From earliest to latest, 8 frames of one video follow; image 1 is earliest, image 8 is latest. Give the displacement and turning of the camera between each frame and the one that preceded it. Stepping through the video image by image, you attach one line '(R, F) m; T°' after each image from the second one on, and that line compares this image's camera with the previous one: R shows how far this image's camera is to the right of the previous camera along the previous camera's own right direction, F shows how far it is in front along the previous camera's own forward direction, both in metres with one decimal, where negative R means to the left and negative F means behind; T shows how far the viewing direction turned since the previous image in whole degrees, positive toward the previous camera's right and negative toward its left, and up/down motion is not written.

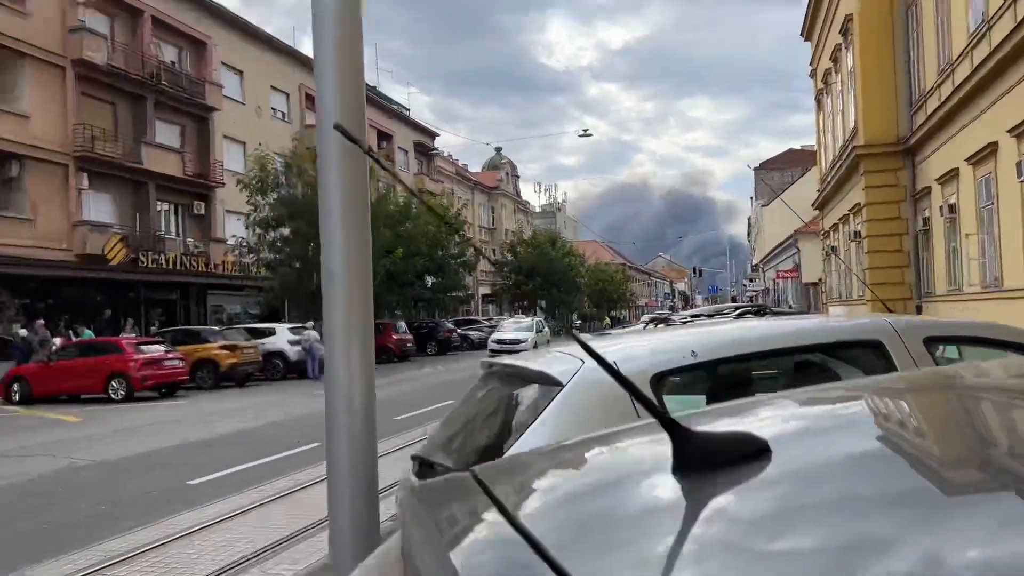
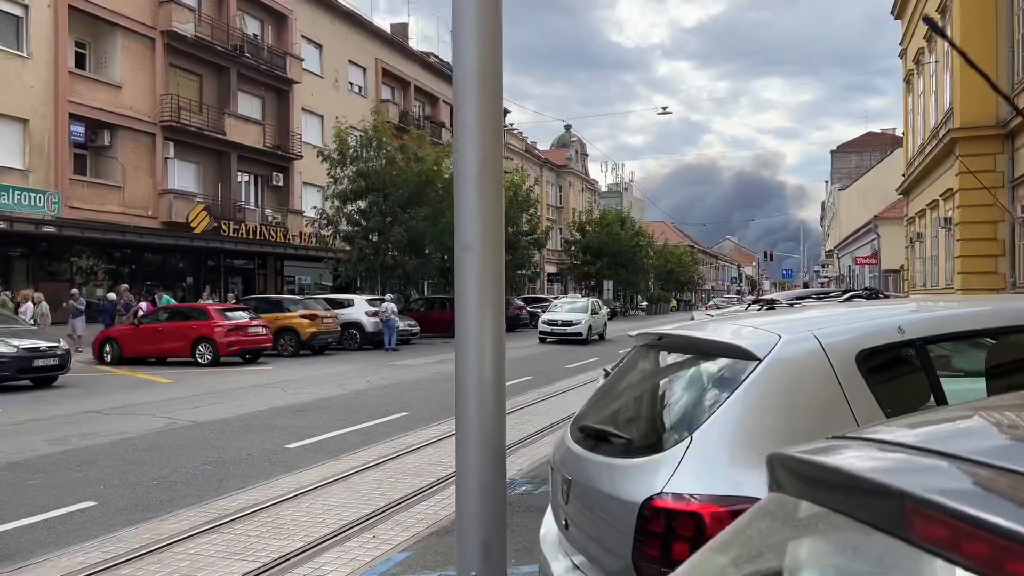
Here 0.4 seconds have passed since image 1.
(-0.3, 0.0) m; -4°
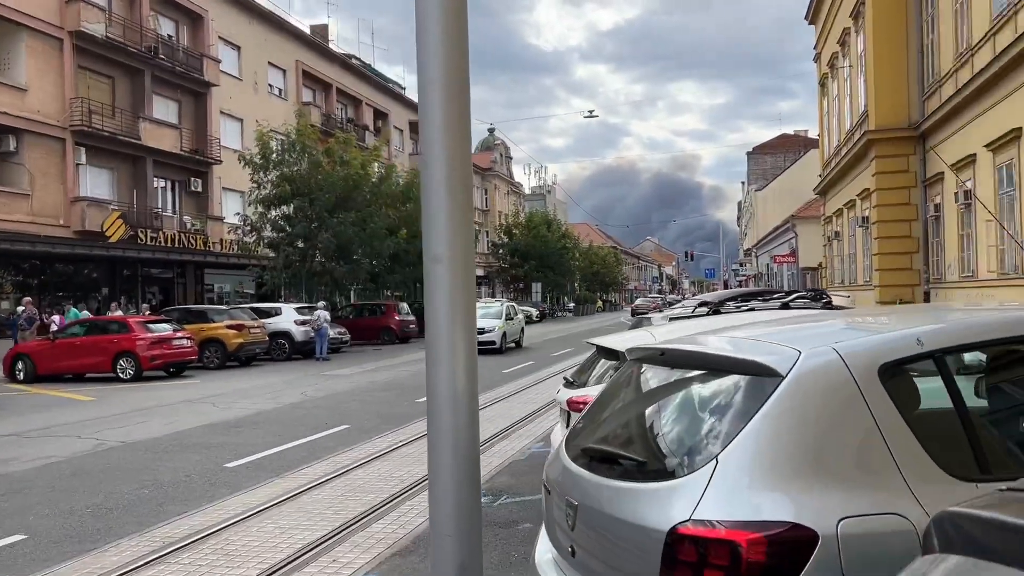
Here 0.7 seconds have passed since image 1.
(-0.2, +0.1) m; +5°
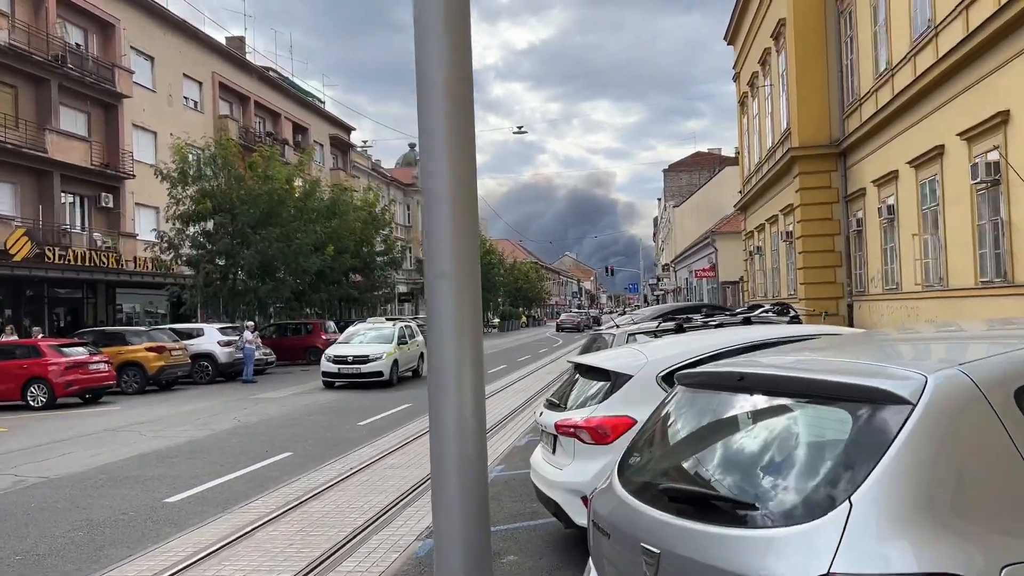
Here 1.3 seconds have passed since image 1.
(-0.4, +0.3) m; +6°
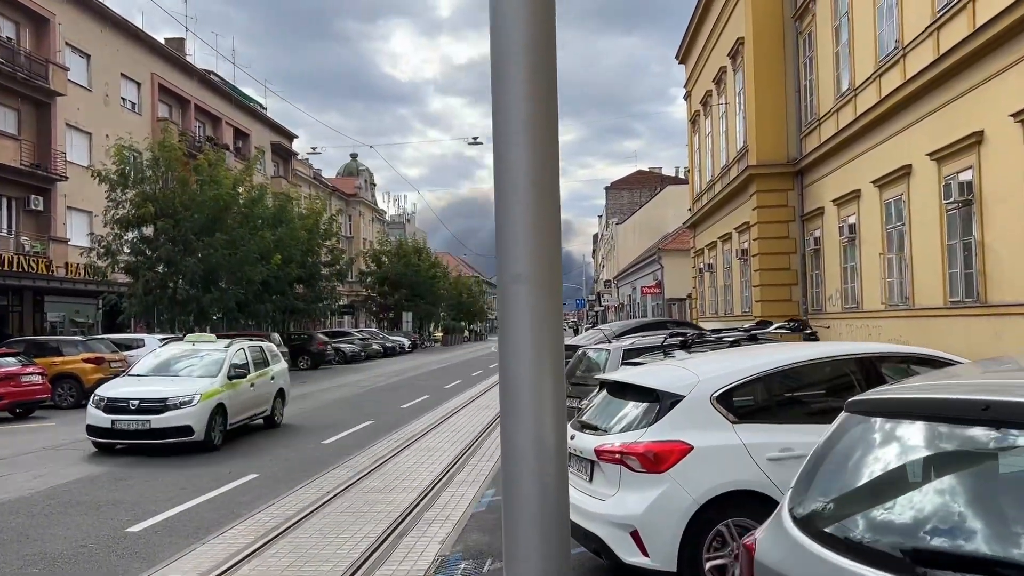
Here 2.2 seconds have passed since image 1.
(-0.5, +0.4) m; +4°
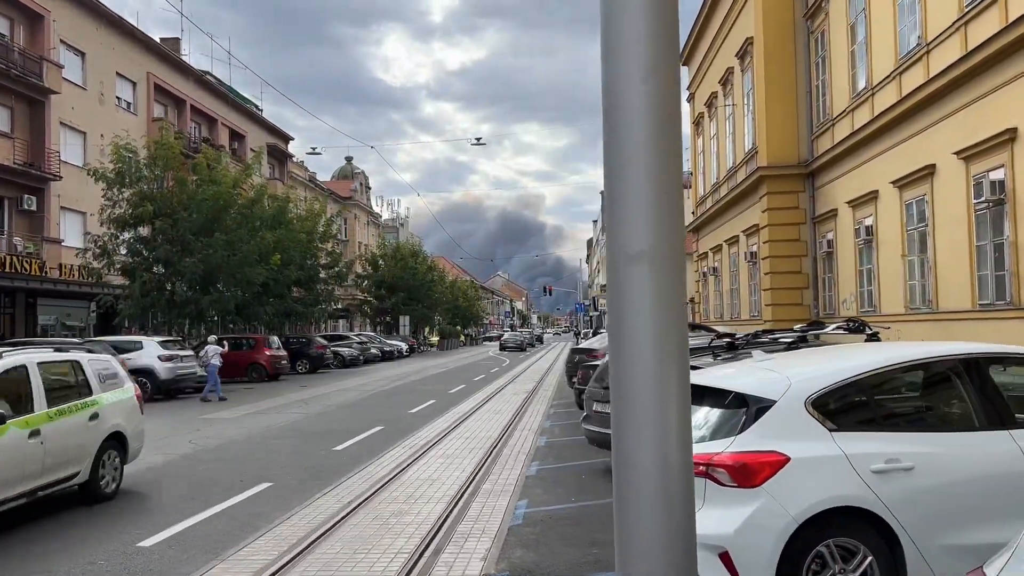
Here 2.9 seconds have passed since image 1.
(-0.4, +0.4) m; +1°
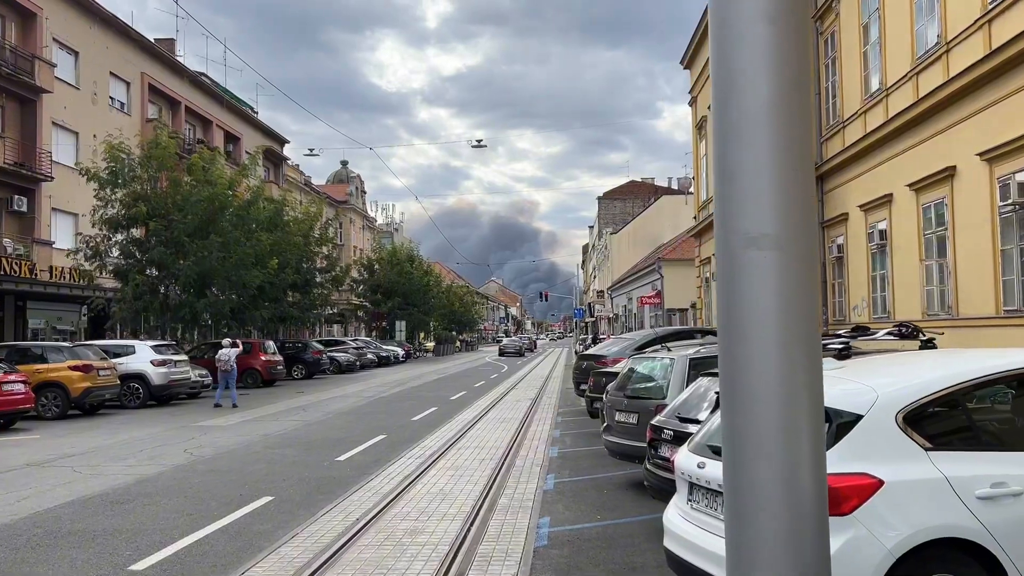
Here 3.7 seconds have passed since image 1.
(-0.2, +0.4) m; 0°
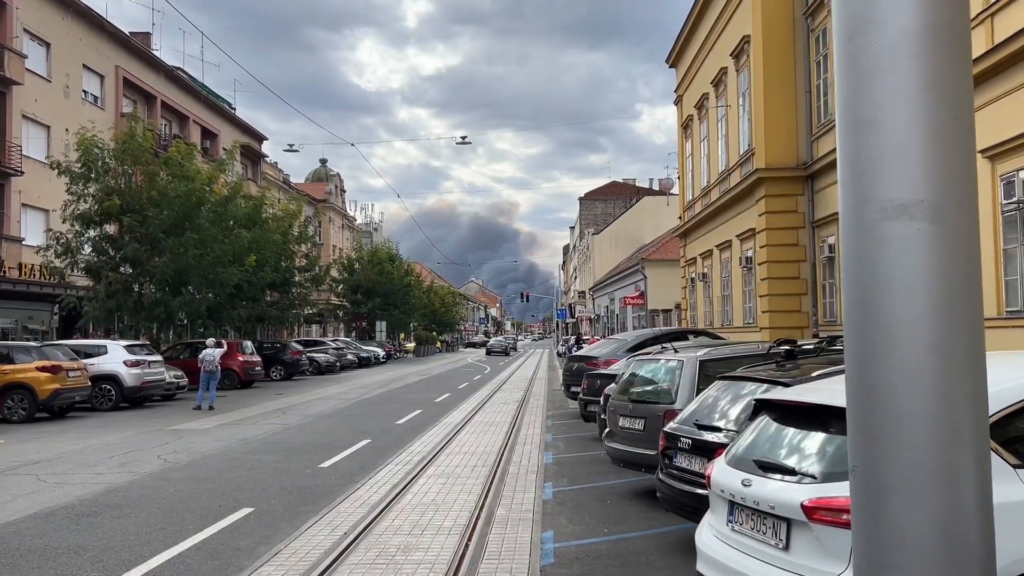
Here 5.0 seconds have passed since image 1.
(-0.2, +0.4) m; +1°
